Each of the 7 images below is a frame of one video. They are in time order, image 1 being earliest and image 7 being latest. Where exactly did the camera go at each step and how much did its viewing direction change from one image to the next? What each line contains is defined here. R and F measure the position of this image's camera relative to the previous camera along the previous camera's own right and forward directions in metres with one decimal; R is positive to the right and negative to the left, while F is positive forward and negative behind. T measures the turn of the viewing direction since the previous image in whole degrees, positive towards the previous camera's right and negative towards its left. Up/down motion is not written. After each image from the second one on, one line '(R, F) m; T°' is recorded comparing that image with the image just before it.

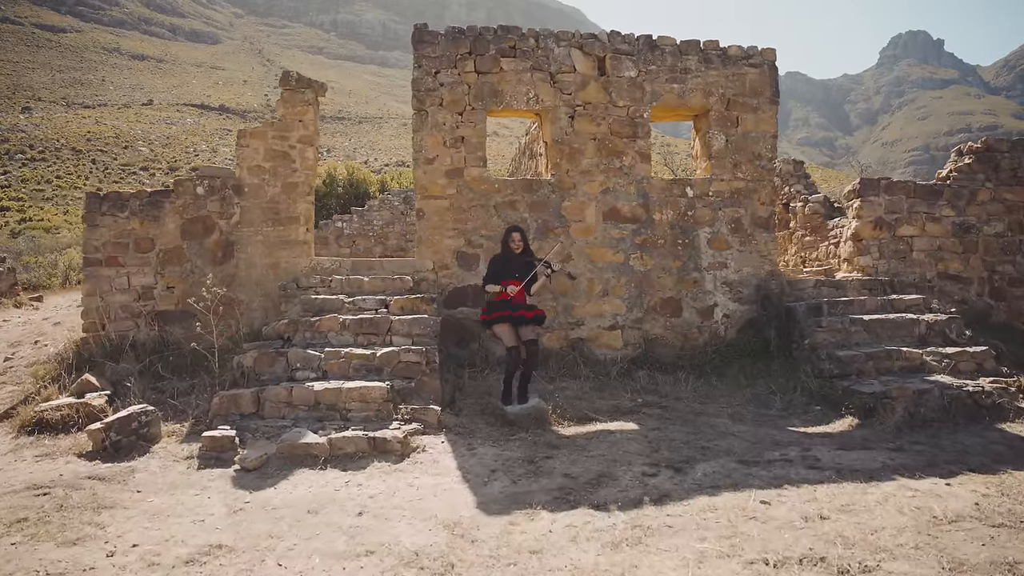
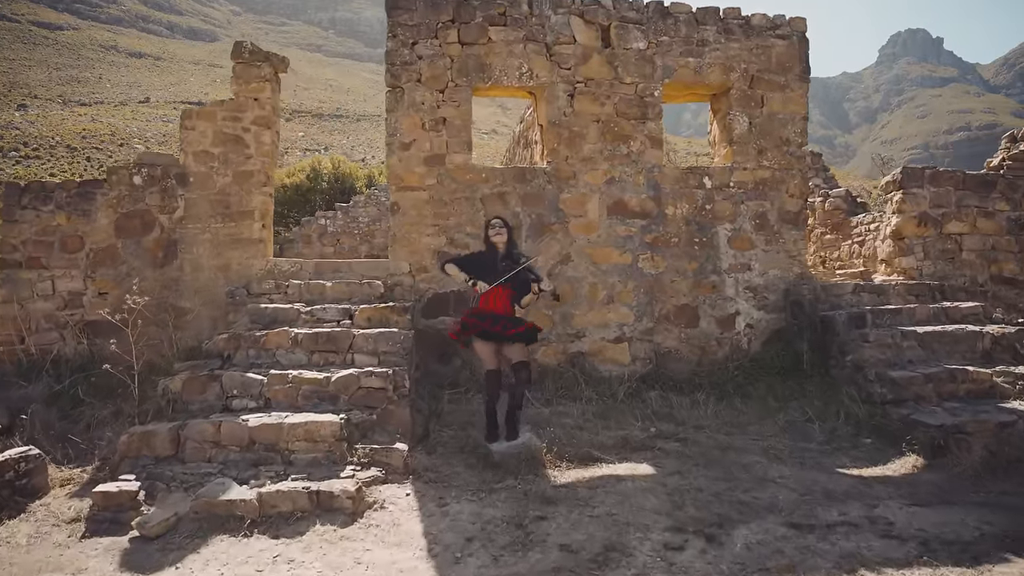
(+0.1, +1.0) m; 0°
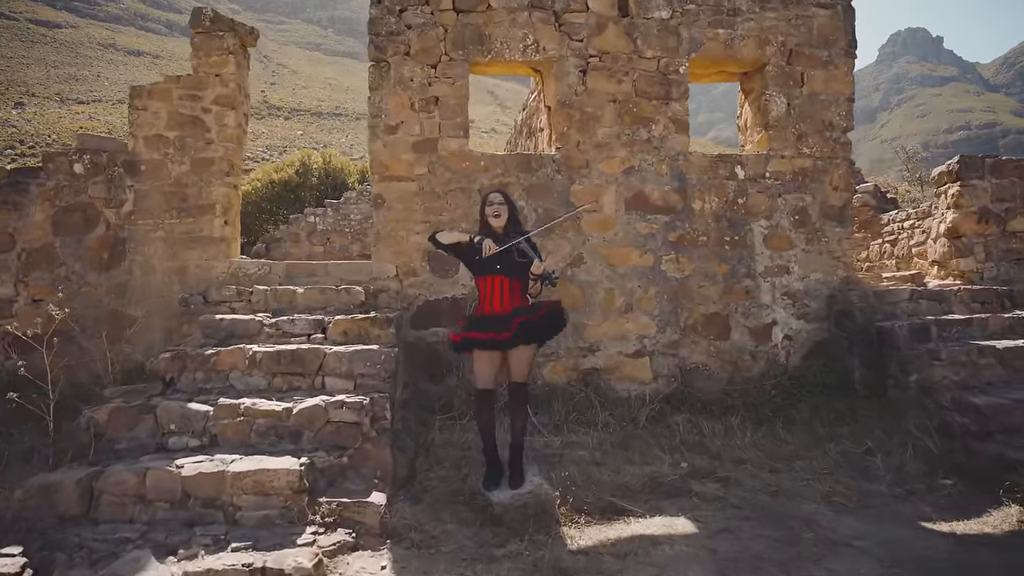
(0.0, +0.8) m; 0°
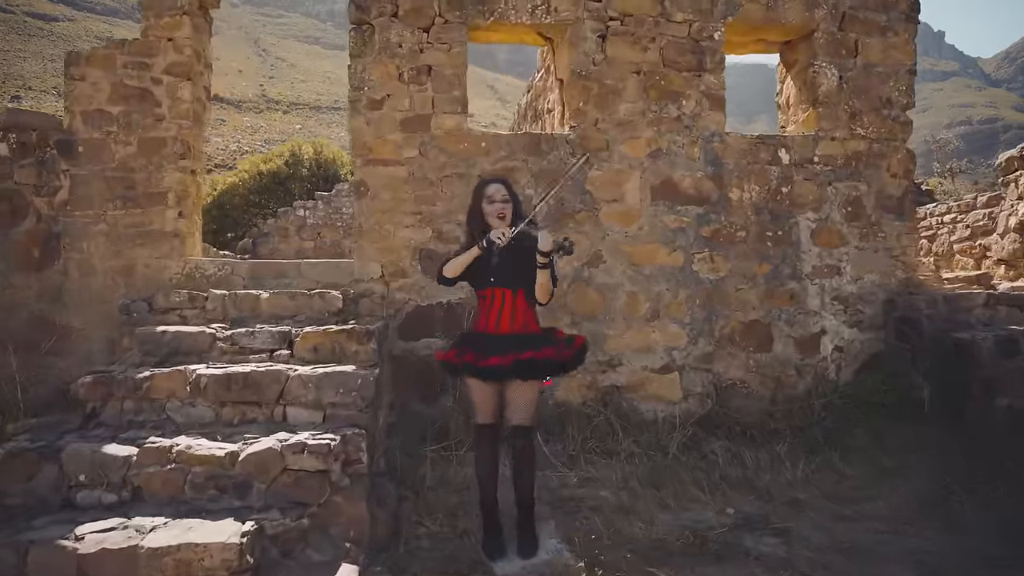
(0.0, +0.8) m; 0°
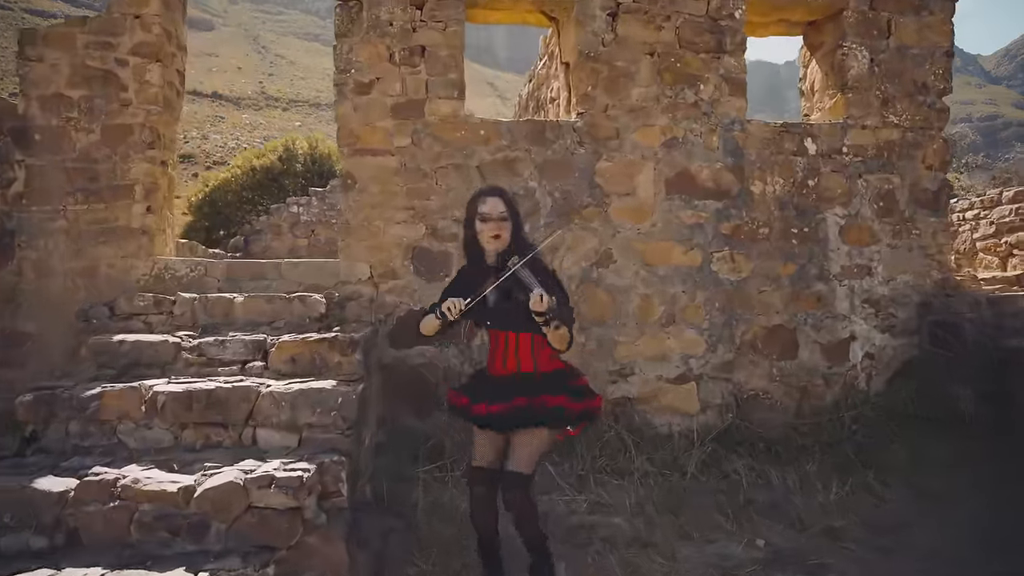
(0.0, +0.4) m; 0°
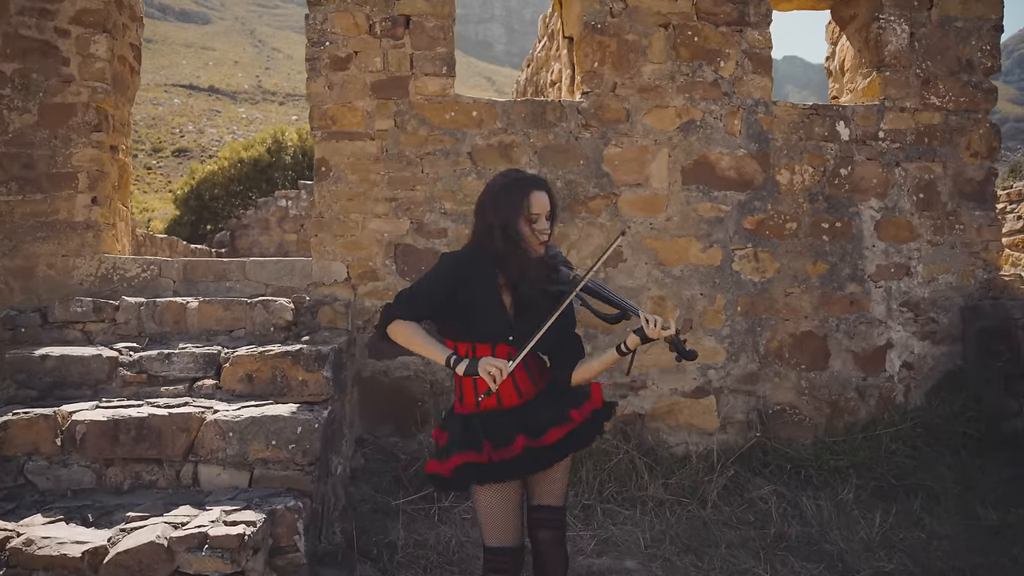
(0.0, +0.5) m; 0°
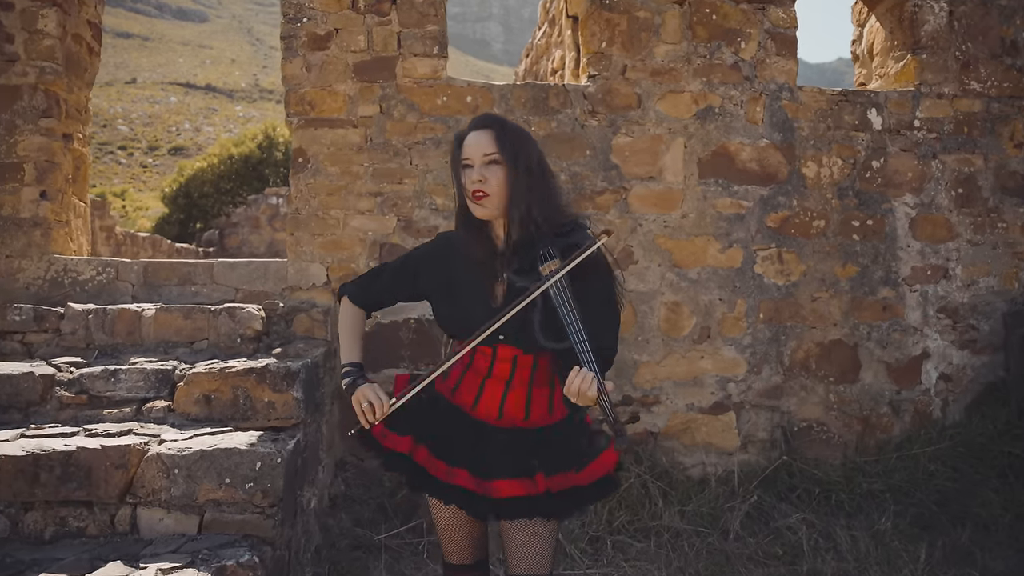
(0.0, +0.4) m; 0°
